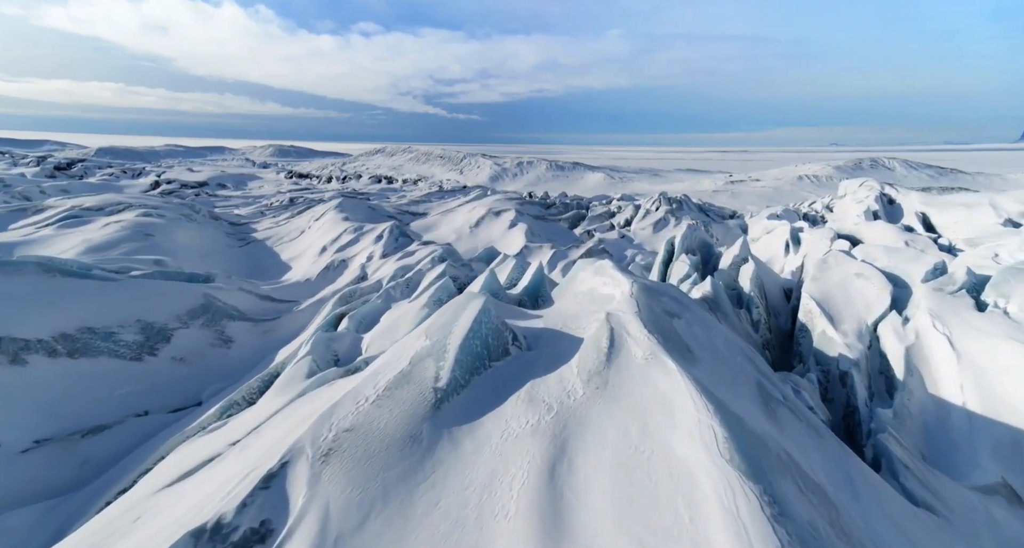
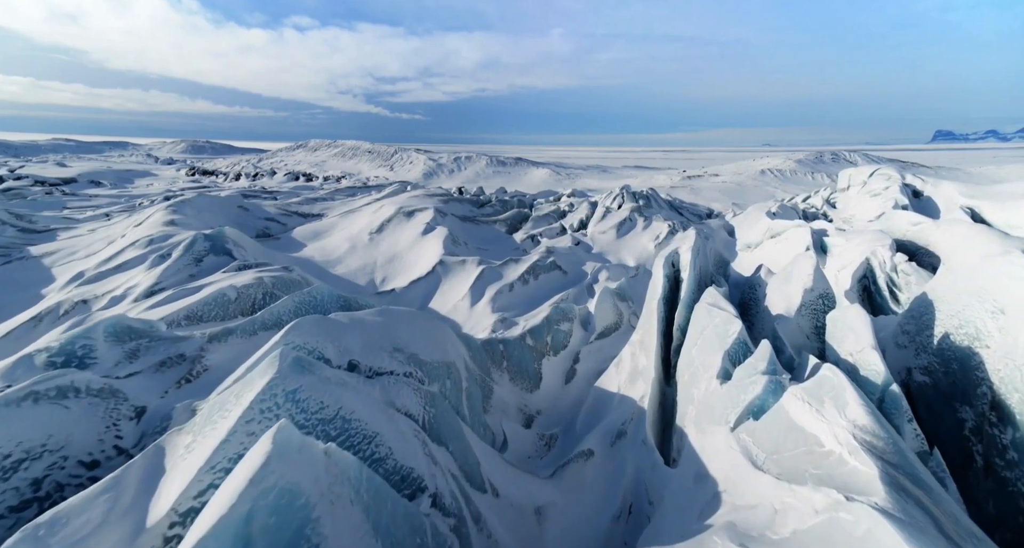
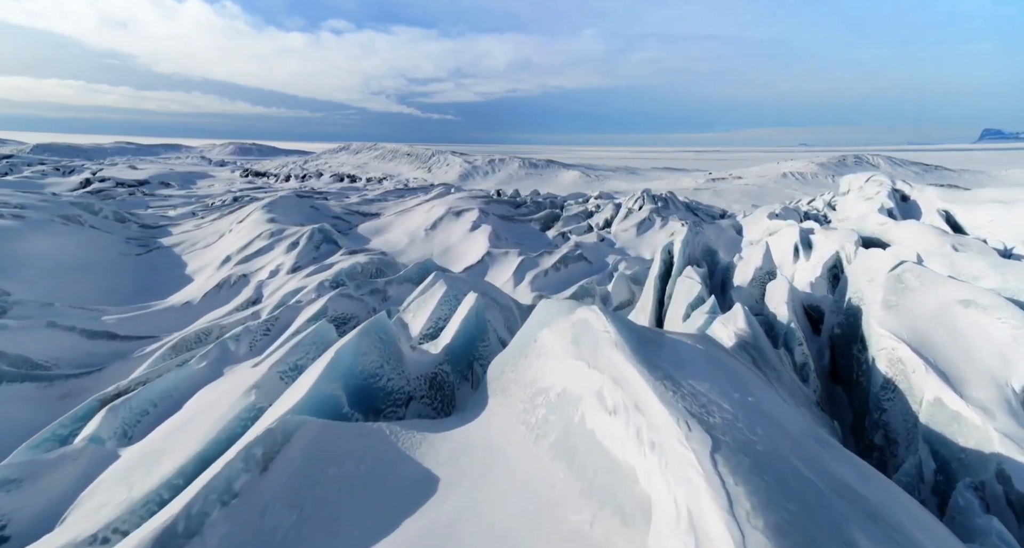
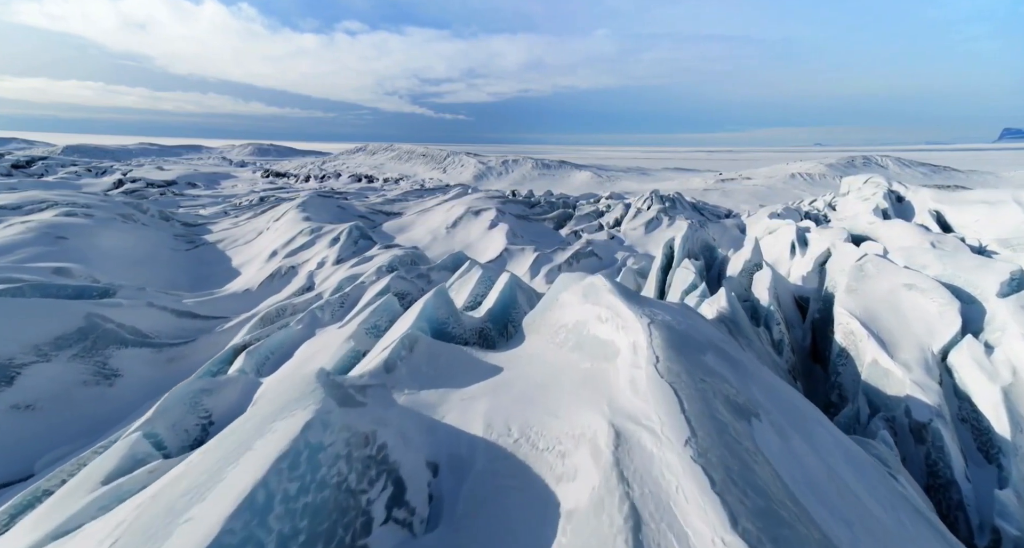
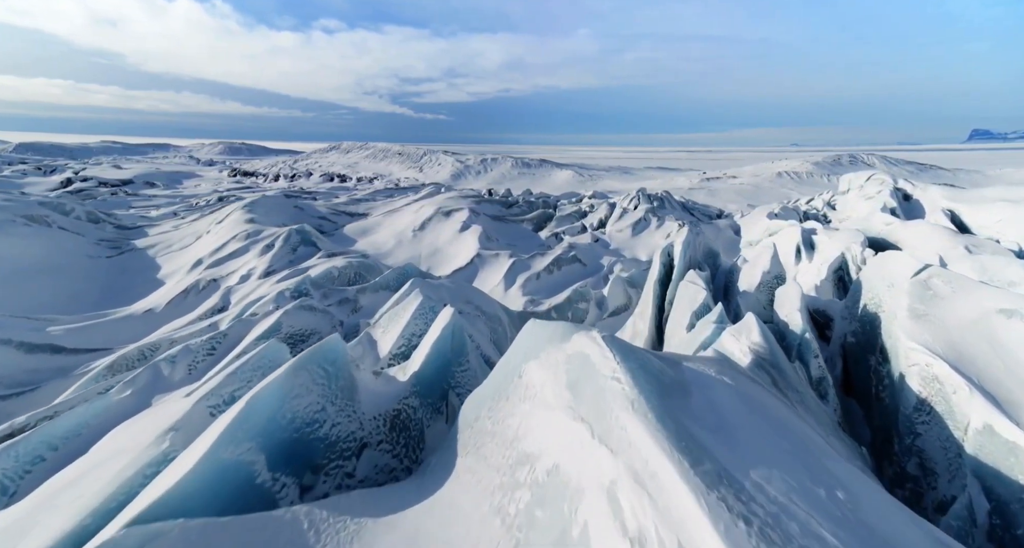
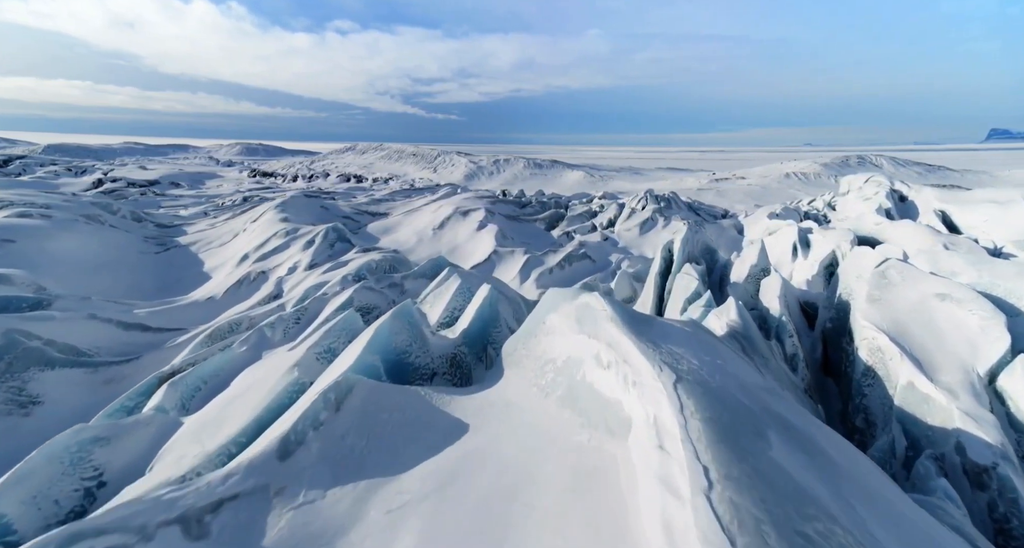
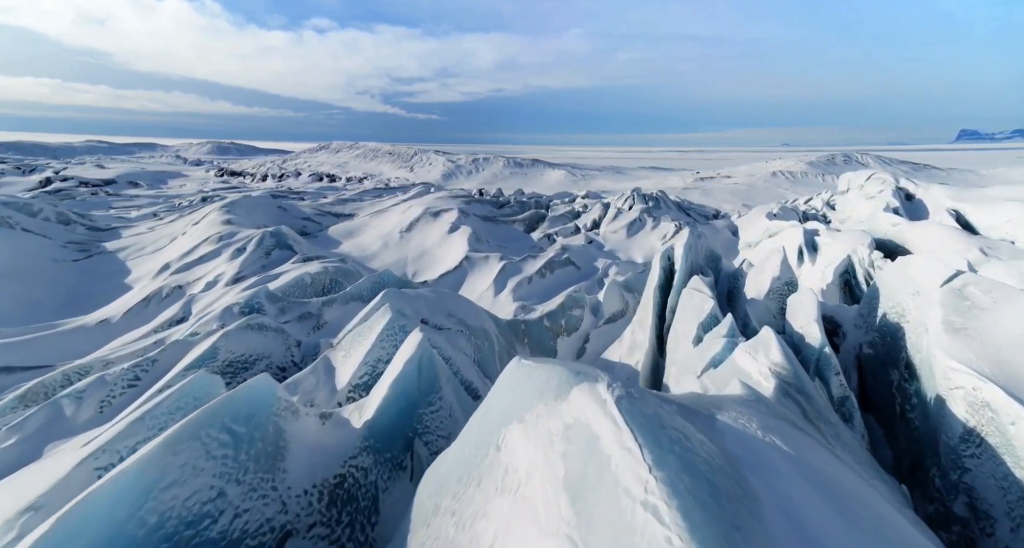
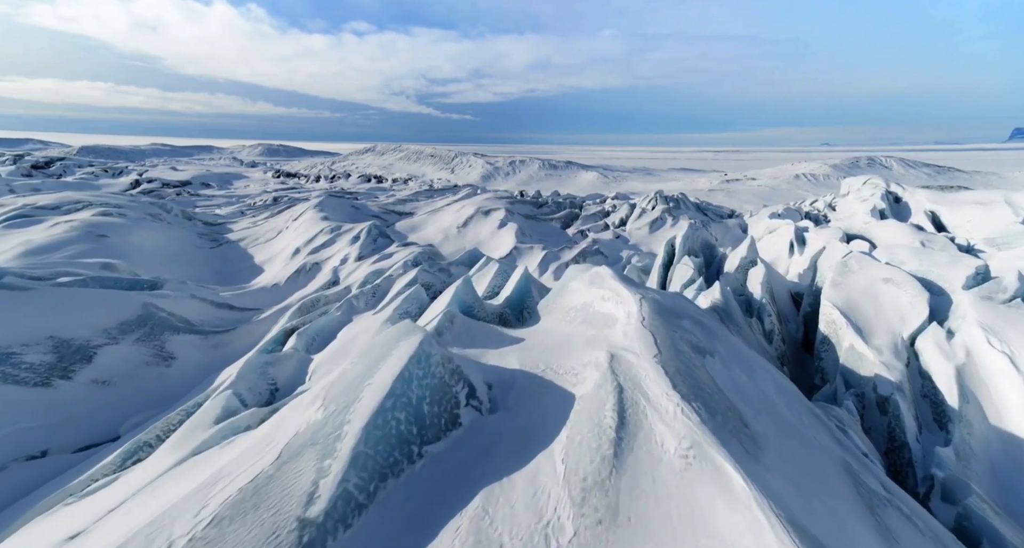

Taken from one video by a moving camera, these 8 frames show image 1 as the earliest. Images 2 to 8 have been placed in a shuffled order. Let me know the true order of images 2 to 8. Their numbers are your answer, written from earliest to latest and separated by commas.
8, 4, 6, 3, 5, 7, 2
